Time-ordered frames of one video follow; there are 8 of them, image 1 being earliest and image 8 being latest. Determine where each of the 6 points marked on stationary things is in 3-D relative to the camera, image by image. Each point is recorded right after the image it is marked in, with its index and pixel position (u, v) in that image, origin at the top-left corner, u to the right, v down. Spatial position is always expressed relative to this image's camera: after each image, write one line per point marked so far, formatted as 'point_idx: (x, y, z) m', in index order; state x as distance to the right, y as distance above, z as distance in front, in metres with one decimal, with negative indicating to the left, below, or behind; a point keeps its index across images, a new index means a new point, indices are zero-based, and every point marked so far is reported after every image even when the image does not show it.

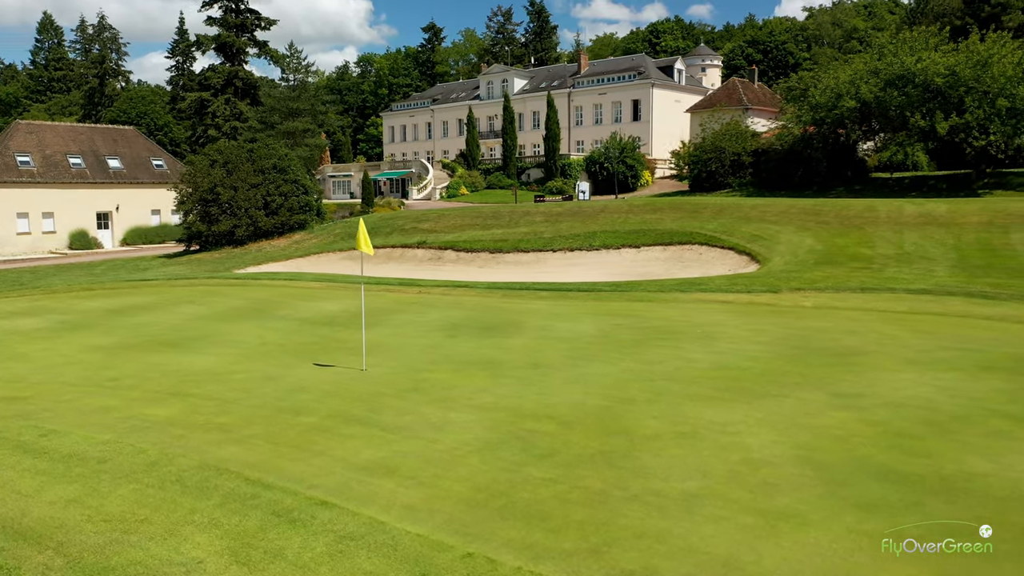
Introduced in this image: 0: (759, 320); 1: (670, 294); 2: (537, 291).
0: (+4.4, -0.6, +14.2) m
1: (+3.5, -0.1, +17.9) m
2: (+0.7, -0.1, +18.4) m
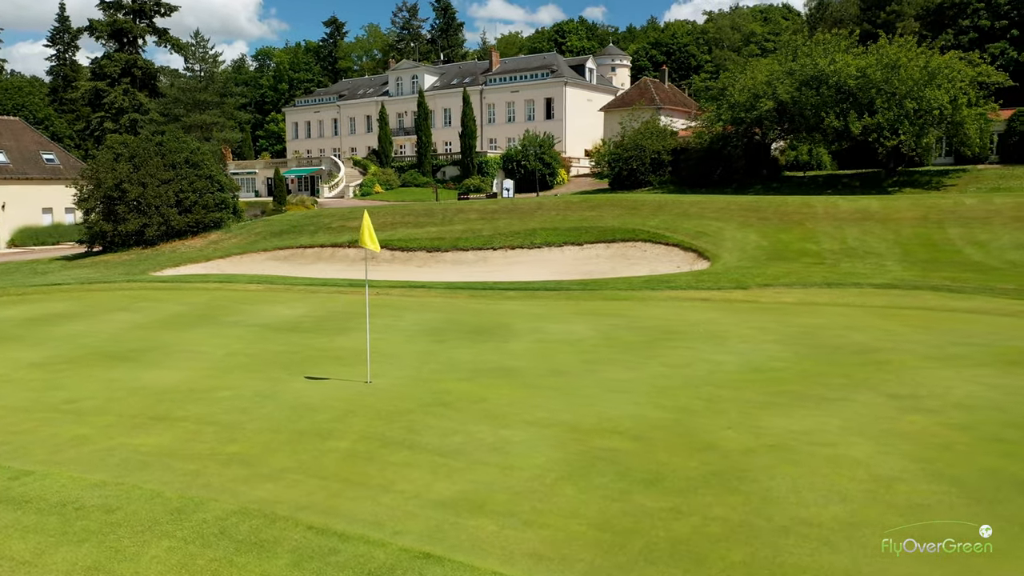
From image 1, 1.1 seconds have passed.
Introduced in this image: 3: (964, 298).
0: (+4.1, -0.5, +13.7) m
1: (+2.8, -0.1, +17.3) m
2: (0.0, -0.1, +17.5) m
3: (+8.9, -0.2, +16.0) m
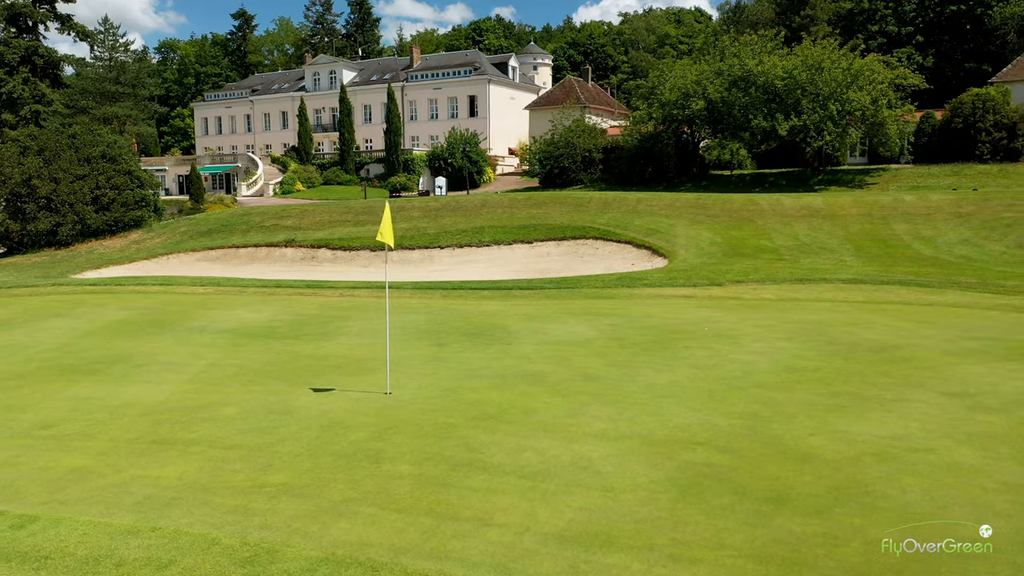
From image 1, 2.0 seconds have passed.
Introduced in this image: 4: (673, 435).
0: (+3.9, -0.4, +13.4) m
1: (+2.2, 0.0, +16.7) m
2: (-0.6, -0.1, +16.7) m
3: (+8.4, -0.1, +16.2) m
4: (+1.3, -1.2, +6.7) m
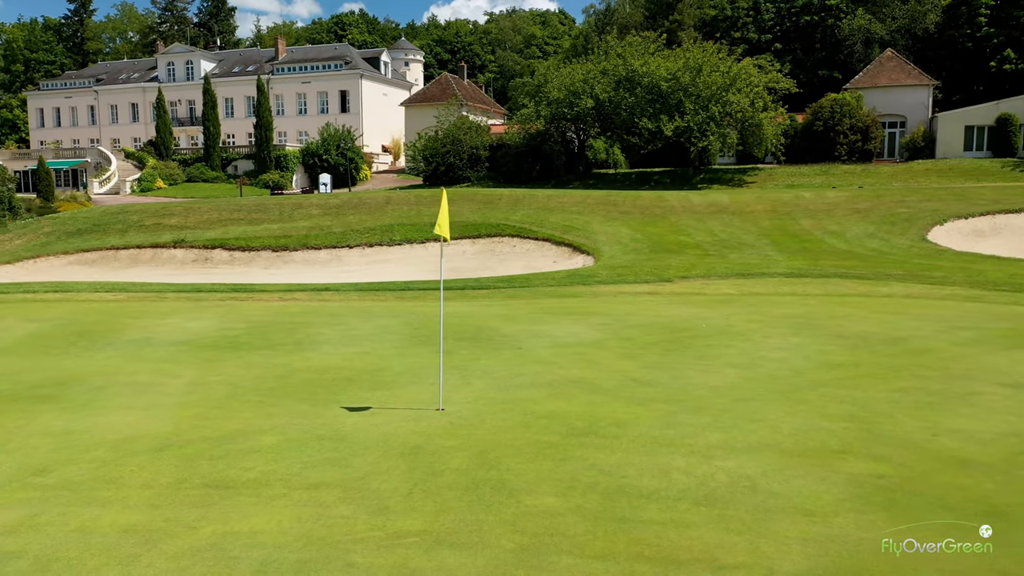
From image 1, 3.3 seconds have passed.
0: (+3.6, -0.4, +13.2) m
1: (+1.3, 0.0, +16.2) m
2: (-1.5, -0.1, +15.6) m
3: (+7.5, +0.1, +16.7) m
4: (+2.2, -1.2, +6.1) m
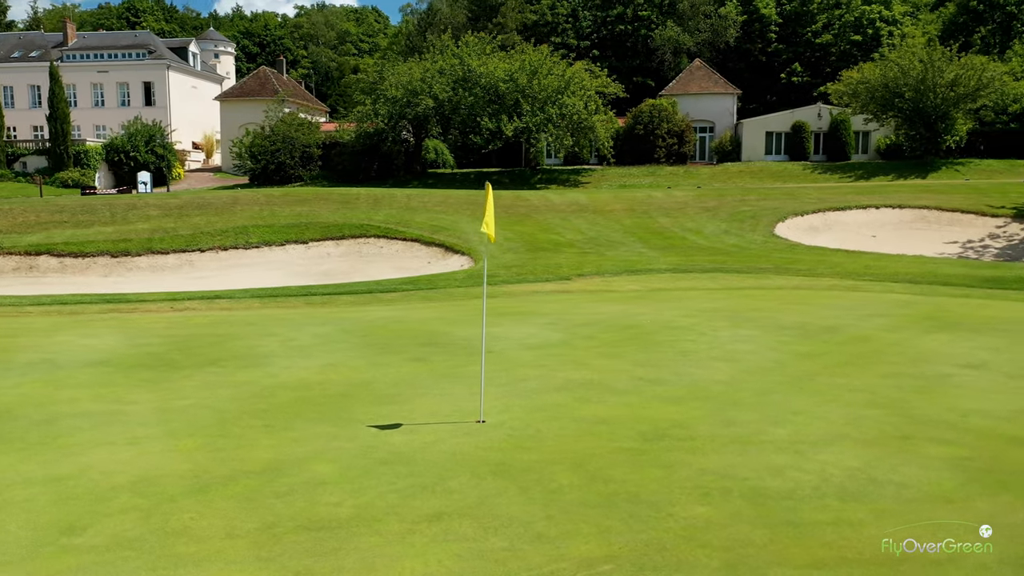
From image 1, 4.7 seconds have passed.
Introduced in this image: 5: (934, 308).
0: (+2.4, -0.3, +13.5) m
1: (-0.5, 0.0, +15.9) m
2: (-3.0, -0.2, +14.7) m
3: (+5.4, +0.2, +17.8) m
4: (+2.7, -1.1, +6.3) m
5: (+6.9, -0.3, +13.4) m
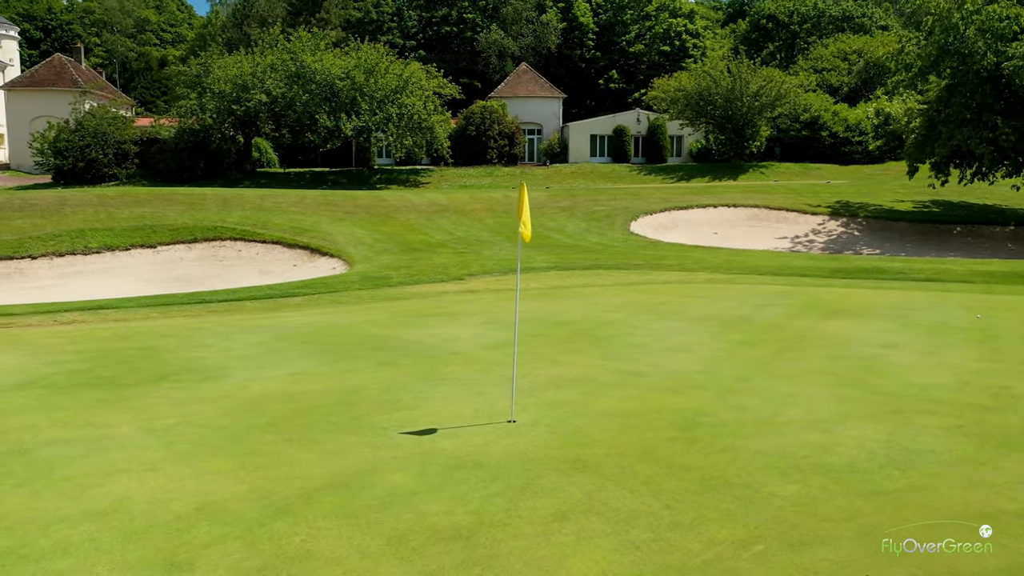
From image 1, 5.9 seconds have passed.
0: (+1.0, -0.2, +13.9) m
1: (-2.4, 0.0, +15.6) m
2: (-4.6, -0.3, +13.8) m
3: (+3.0, +0.3, +18.8) m
4: (+3.0, -1.0, +6.9) m
5: (+5.4, -0.2, +14.9) m
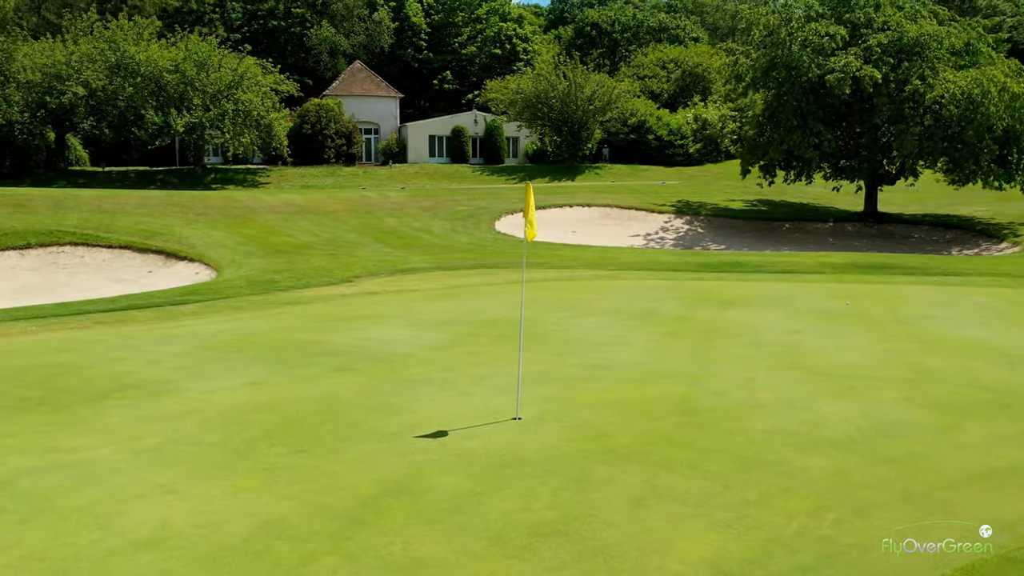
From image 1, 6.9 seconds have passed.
0: (-0.5, -0.2, +14.0) m
1: (-4.2, -0.1, +14.9) m
2: (-6.0, -0.4, +12.8) m
3: (+0.3, +0.4, +19.2) m
4: (+2.9, -0.9, +7.6) m
5: (+3.5, 0.0, +15.9) m
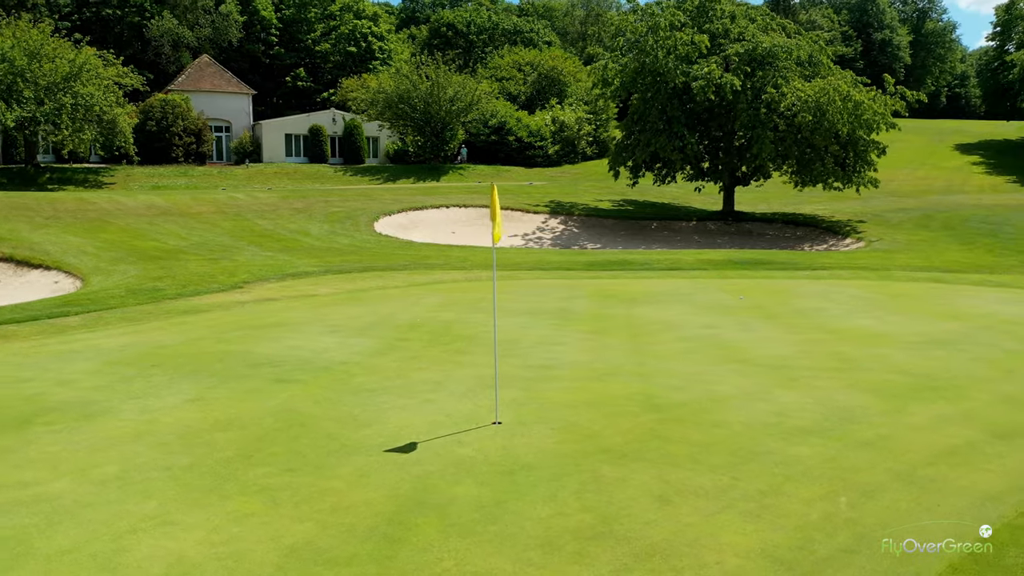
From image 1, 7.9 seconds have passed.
0: (-2.0, -0.3, +13.7) m
1: (-5.8, -0.2, +13.9) m
2: (-7.1, -0.6, +11.5) m
3: (-2.1, +0.3, +19.0) m
4: (+2.5, -0.9, +8.1) m
5: (+1.6, 0.0, +16.3) m
